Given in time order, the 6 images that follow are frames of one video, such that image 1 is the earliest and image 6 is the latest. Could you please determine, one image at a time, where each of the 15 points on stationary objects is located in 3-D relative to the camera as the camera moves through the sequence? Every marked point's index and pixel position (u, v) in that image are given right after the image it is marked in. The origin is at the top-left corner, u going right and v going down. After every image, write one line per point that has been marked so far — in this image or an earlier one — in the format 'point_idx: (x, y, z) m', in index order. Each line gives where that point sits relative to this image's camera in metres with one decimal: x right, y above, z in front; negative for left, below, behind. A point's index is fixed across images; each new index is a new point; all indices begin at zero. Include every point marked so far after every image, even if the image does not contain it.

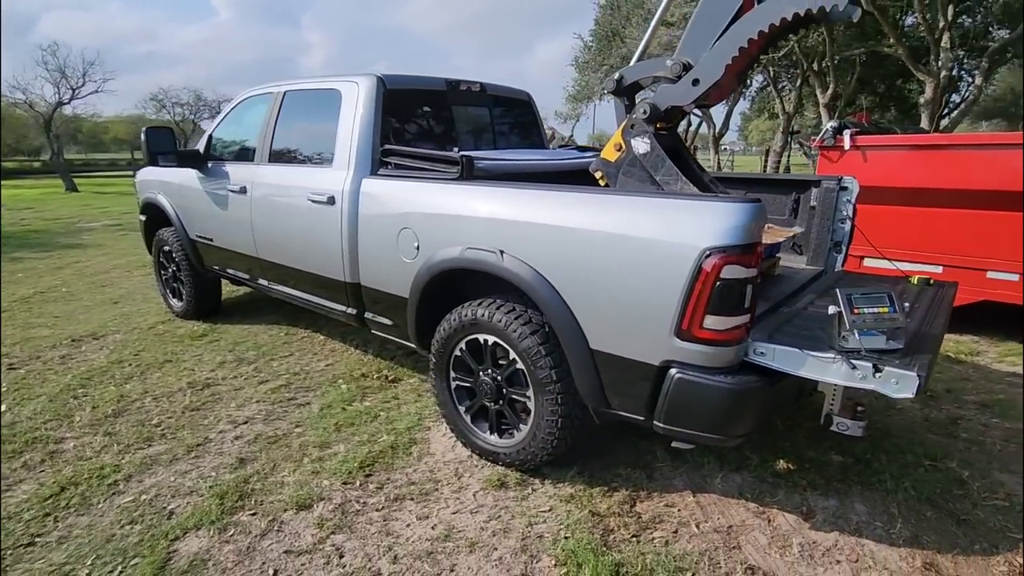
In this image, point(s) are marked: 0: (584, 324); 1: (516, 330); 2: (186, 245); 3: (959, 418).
0: (+0.3, -0.1, +2.2) m
1: (0.0, -0.2, +2.5) m
2: (-2.6, +0.3, +4.6) m
3: (+2.3, -0.7, +3.0) m
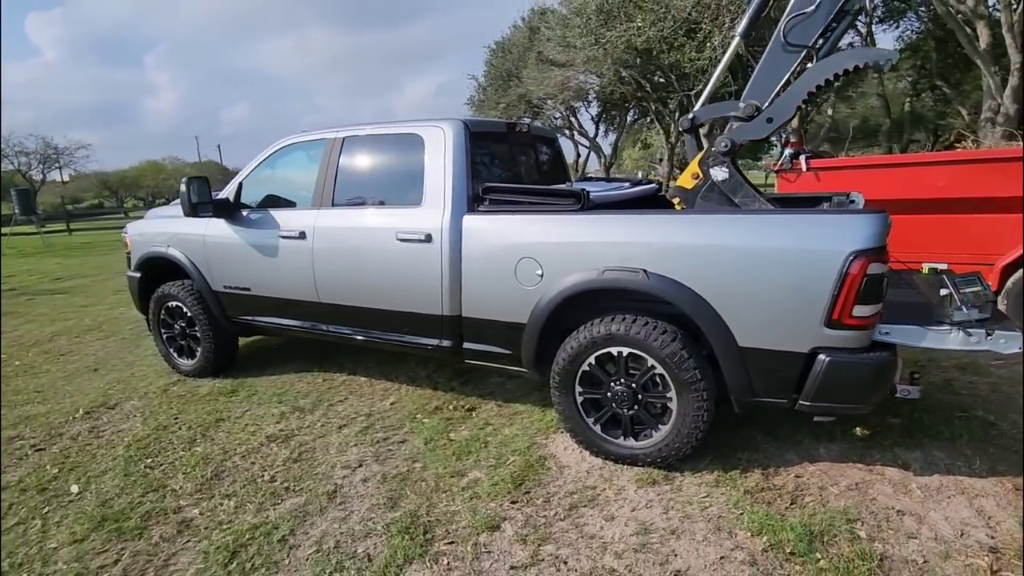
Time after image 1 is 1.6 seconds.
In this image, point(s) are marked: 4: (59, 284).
0: (+1.0, -0.2, +2.6) m
1: (+0.7, -0.2, +2.8) m
2: (-2.3, -0.1, +4.4) m
3: (+2.9, -0.6, +3.8) m
4: (-7.5, +0.1, +9.7) m
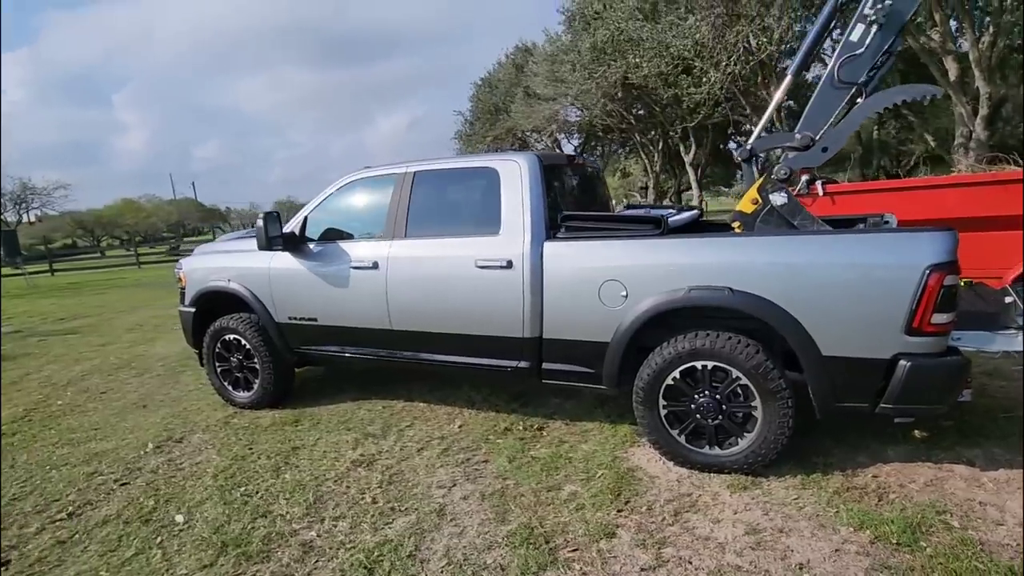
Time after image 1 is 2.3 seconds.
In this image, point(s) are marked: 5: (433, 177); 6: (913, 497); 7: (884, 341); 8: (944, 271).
0: (+1.5, -0.2, +2.8) m
1: (+1.2, -0.3, +3.0) m
2: (-1.9, -0.3, +4.5) m
3: (+3.3, -0.7, +4.1) m
4: (-7.3, -0.6, +9.5) m
5: (-0.5, +0.8, +3.9) m
6: (+1.9, -1.0, +2.8) m
7: (+1.7, -0.2, +2.7) m
8: (+2.0, +0.1, +2.6) m
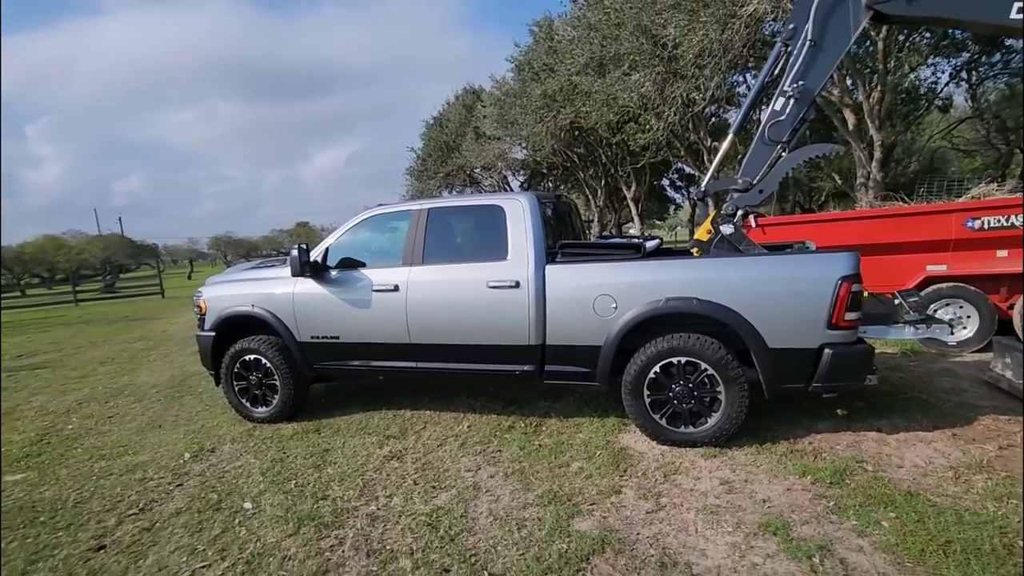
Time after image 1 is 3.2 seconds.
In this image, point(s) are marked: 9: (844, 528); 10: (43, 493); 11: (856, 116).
0: (+1.6, -0.3, +3.7) m
1: (+1.3, -0.4, +3.8) m
2: (-1.9, -0.5, +5.0) m
3: (+3.3, -0.8, +5.1) m
4: (-7.8, -1.2, +9.4) m
5: (-0.5, +0.6, +4.6) m
6: (+2.0, -1.0, +3.6) m
7: (+1.9, -0.3, +3.6) m
8: (+2.1, 0.0, +3.6) m
9: (+1.6, -1.1, +2.7) m
10: (-3.1, -1.4, +3.9) m
11: (+7.1, +3.5, +11.9) m
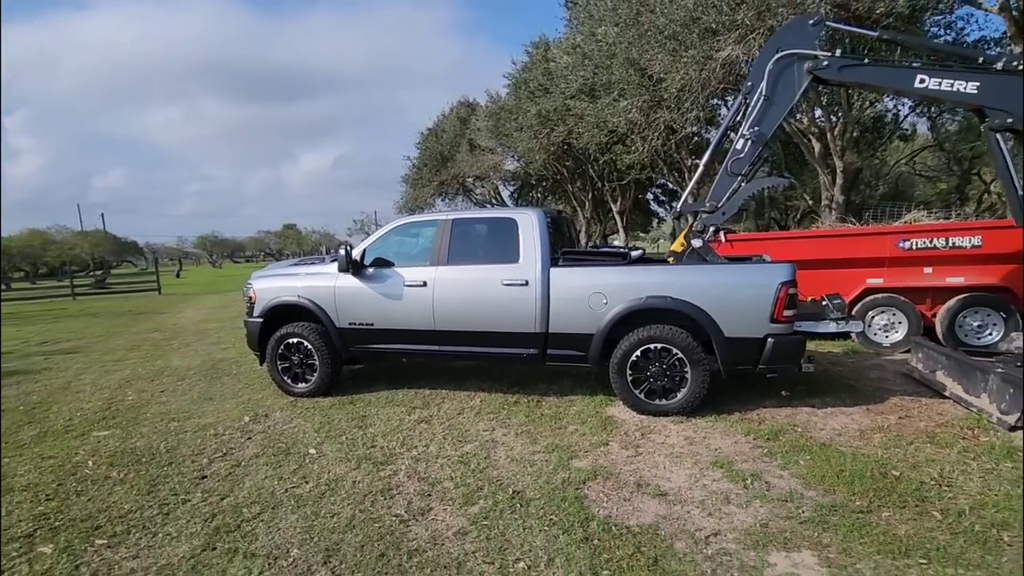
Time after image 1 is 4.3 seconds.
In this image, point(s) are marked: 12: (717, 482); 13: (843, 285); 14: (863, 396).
0: (+1.7, -0.3, +4.7) m
1: (+1.4, -0.4, +4.8) m
2: (-1.9, -0.5, +5.8) m
3: (+3.4, -0.8, +6.1) m
4: (-7.9, -1.0, +10.1) m
5: (-0.4, +0.6, +5.6) m
6: (+2.1, -1.1, +4.6) m
7: (+2.0, -0.3, +4.6) m
8: (+2.2, 0.0, +4.6) m
9: (+1.7, -1.1, +3.7) m
10: (-3.1, -1.3, +4.7) m
11: (+7.0, +3.3, +13.1) m
12: (+1.2, -1.2, +3.5) m
13: (+4.0, 0.0, +6.9) m
14: (+3.0, -0.9, +5.0) m
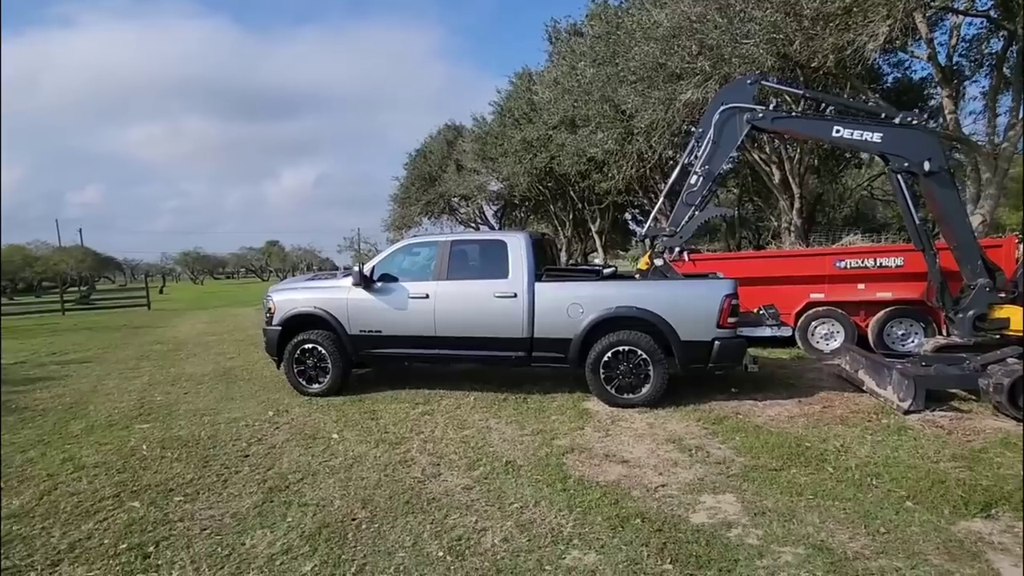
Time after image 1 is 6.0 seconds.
0: (+1.6, -0.4, +5.6) m
1: (+1.3, -0.5, +5.7) m
2: (-2.0, -0.6, +6.7) m
3: (+3.2, -1.0, +7.1) m
4: (-8.2, -1.3, +10.7) m
5: (-0.5, +0.5, +6.5) m
6: (+2.0, -1.2, +5.5) m
7: (+1.9, -0.4, +5.6) m
8: (+2.1, -0.1, +5.5) m
9: (+1.6, -1.2, +4.6) m
10: (-3.2, -1.4, +5.5) m
11: (+6.7, +2.9, +14.3) m
12: (+1.2, -1.2, +4.4) m
13: (+3.8, -0.2, +8.0) m
14: (+2.9, -1.1, +6.0) m
